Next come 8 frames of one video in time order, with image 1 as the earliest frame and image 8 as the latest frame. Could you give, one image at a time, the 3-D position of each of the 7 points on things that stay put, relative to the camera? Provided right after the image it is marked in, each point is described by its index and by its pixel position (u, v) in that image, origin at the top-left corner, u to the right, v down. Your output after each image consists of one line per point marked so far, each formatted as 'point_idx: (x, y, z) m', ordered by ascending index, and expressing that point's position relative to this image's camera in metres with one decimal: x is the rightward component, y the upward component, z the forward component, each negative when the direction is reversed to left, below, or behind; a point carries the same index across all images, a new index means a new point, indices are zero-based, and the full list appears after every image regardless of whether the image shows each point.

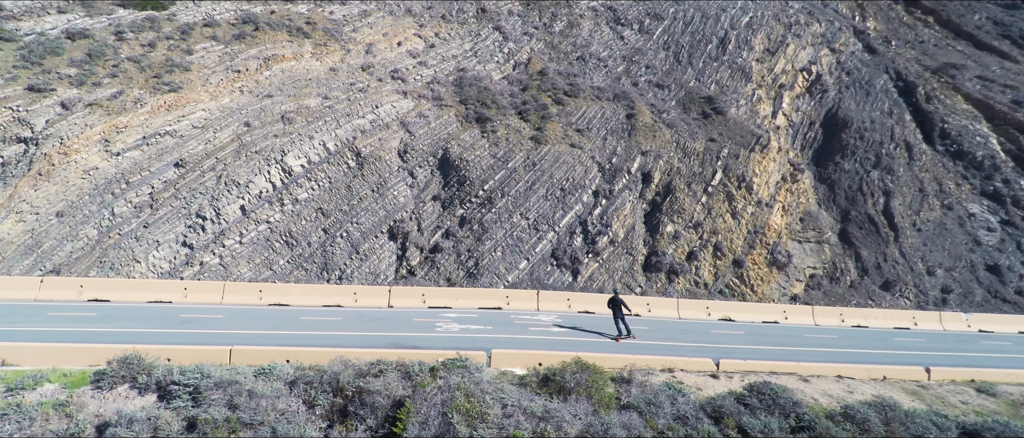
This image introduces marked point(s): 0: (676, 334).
0: (+4.2, -2.9, +12.7) m
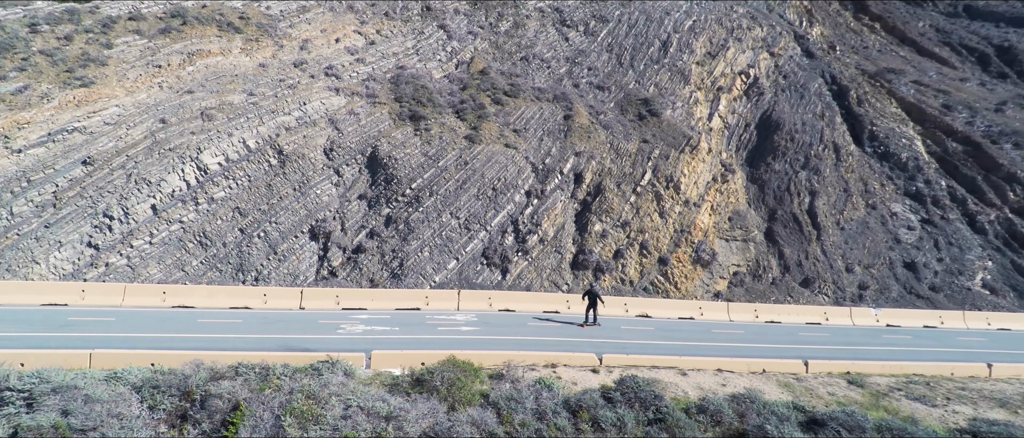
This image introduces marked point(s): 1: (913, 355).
0: (+1.9, -2.9, +12.8) m
1: (+10.4, -3.4, +12.7) m
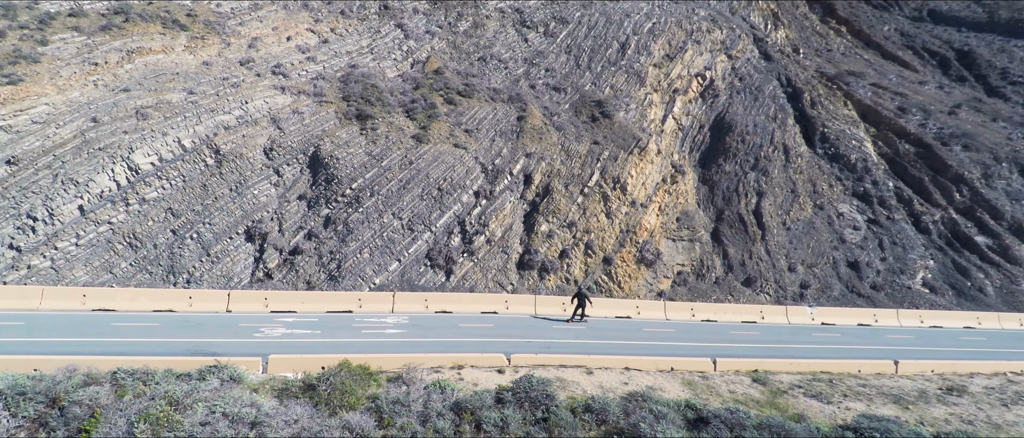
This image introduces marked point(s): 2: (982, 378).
0: (+0.1, -2.9, +12.8) m
1: (+8.6, -3.4, +12.9) m
2: (+9.8, -3.3, +10.4) m
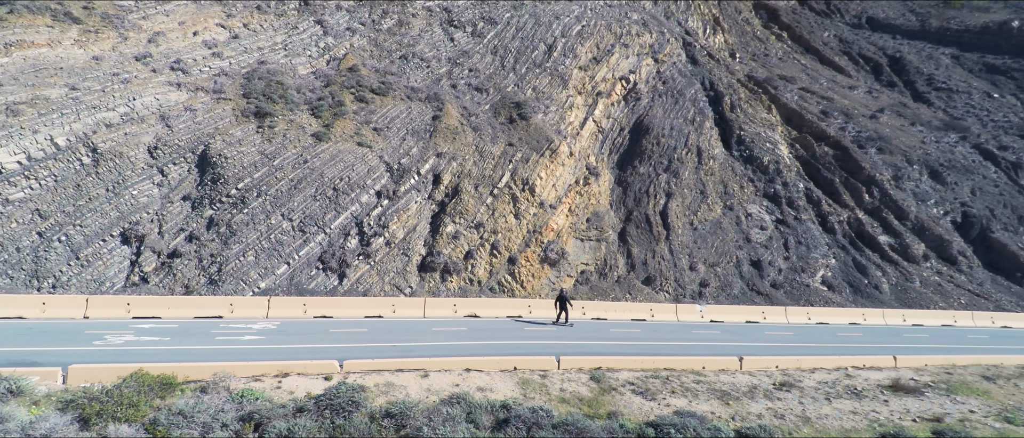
0: (-3.1, -2.9, +12.6) m
1: (+5.4, -3.5, +13.1) m
2: (+6.7, -3.3, +10.8) m
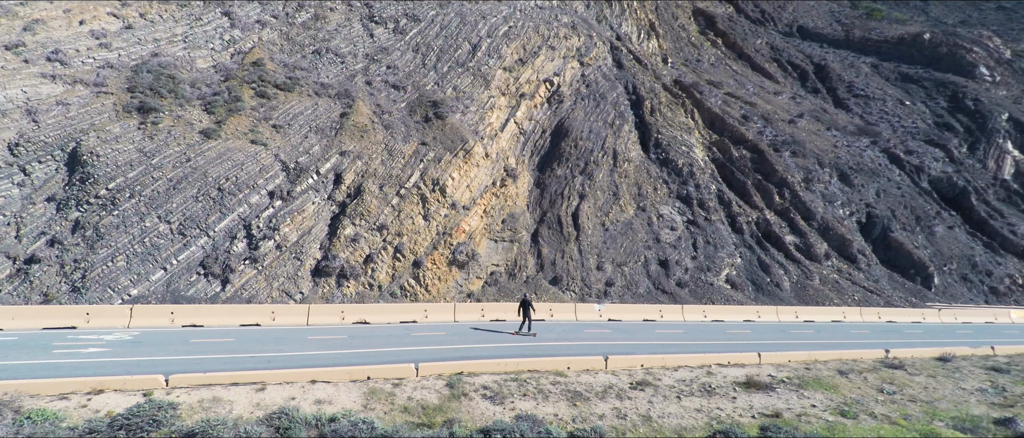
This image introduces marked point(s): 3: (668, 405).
0: (-6.2, -3.0, +12.0) m
1: (+2.3, -3.5, +13.2) m
2: (+3.8, -3.4, +10.9) m
3: (+3.0, -3.5, +9.3) m
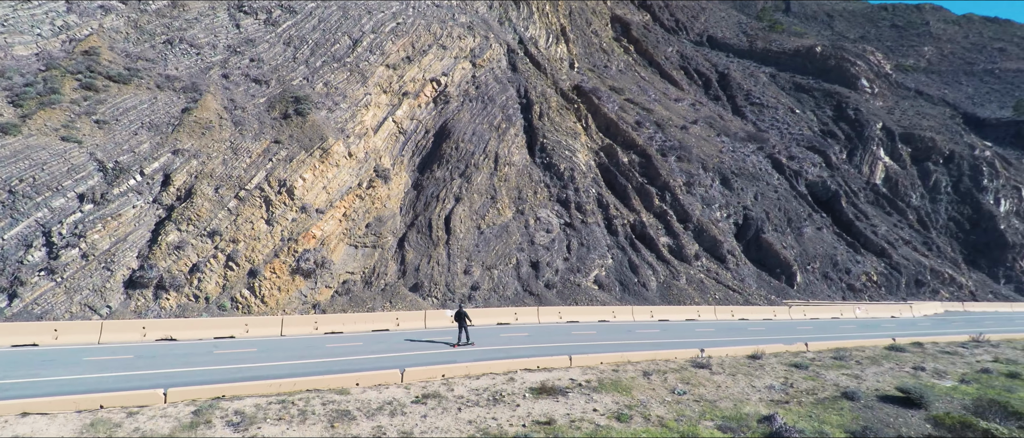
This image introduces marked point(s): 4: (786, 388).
0: (-10.6, -3.1, +10.7) m
1: (-2.4, -3.6, +12.8) m
2: (-0.6, -3.5, +10.7) m
3: (-1.3, -3.6, +8.9) m
4: (+6.4, -3.9, +11.6) m
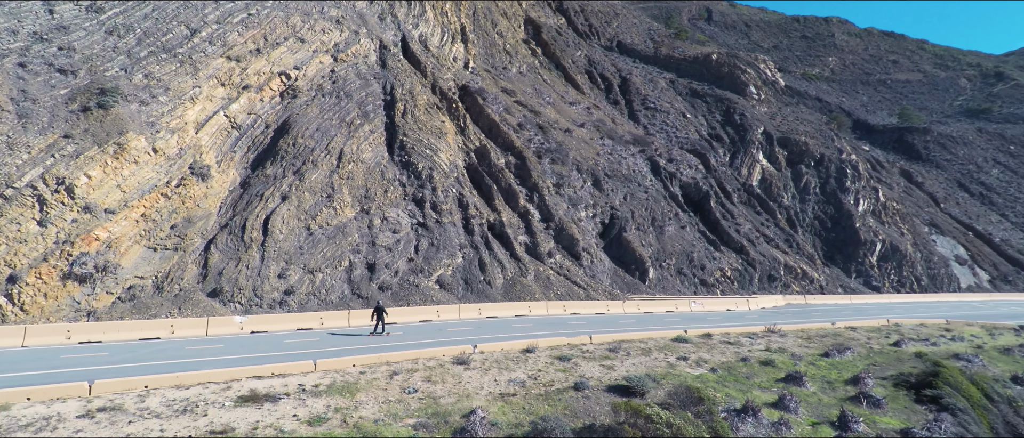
0: (-16.5, -3.2, +9.2) m
1: (-8.5, -3.6, +12.1) m
2: (-6.5, -3.5, +10.2) m
3: (-7.0, -3.6, +8.4) m
4: (+0.4, -3.9, +11.8) m
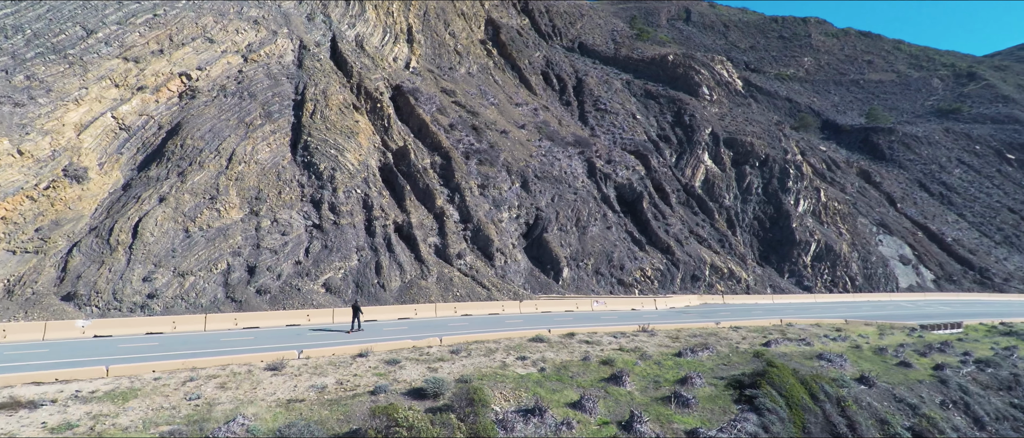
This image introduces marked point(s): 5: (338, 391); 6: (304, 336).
0: (-21.1, -3.3, +9.0) m
1: (-13.2, -3.7, +12.0) m
2: (-11.2, -3.6, +10.2) m
3: (-11.6, -3.7, +8.3) m
4: (-4.3, -4.0, +11.8) m
5: (-4.0, -4.0, +11.5) m
6: (-7.0, -4.0, +16.7) m
